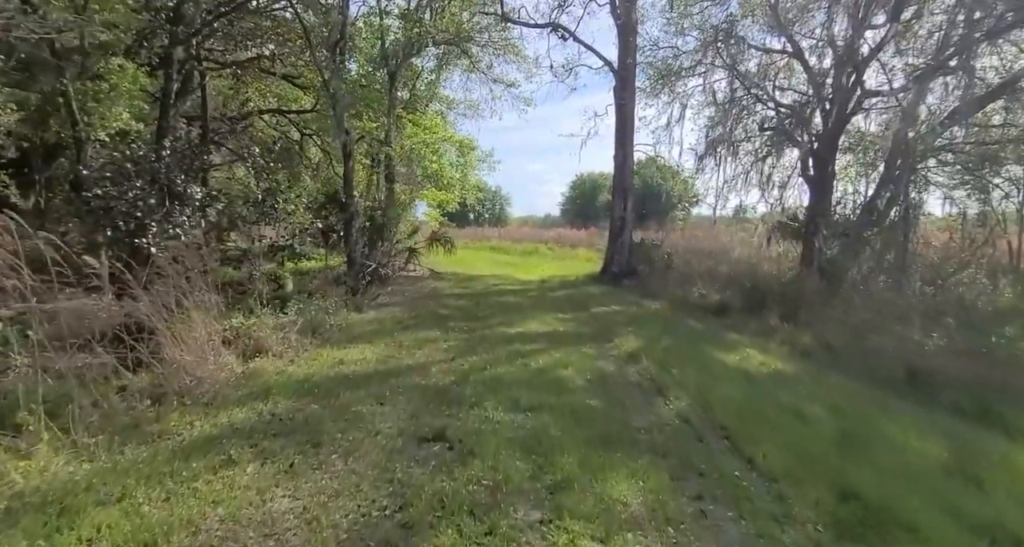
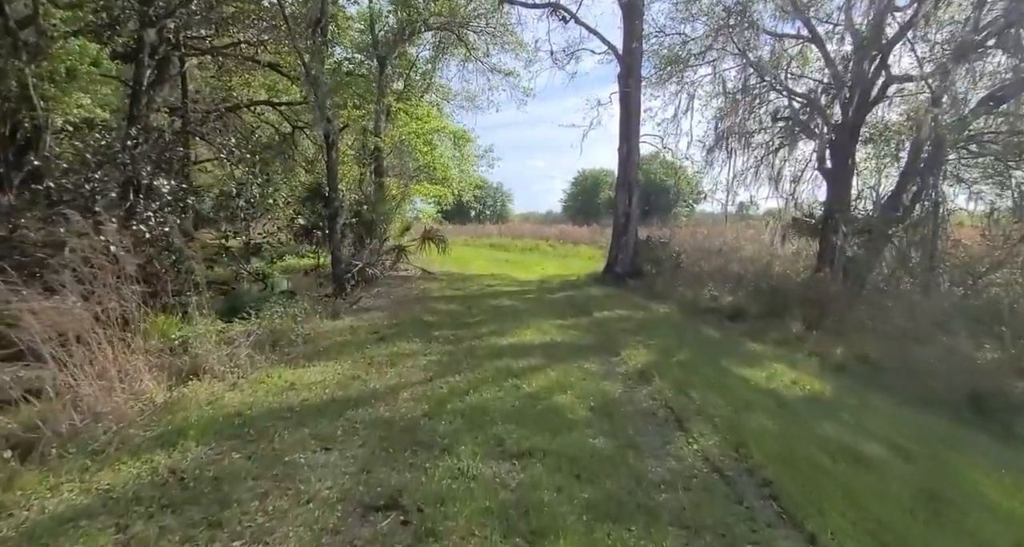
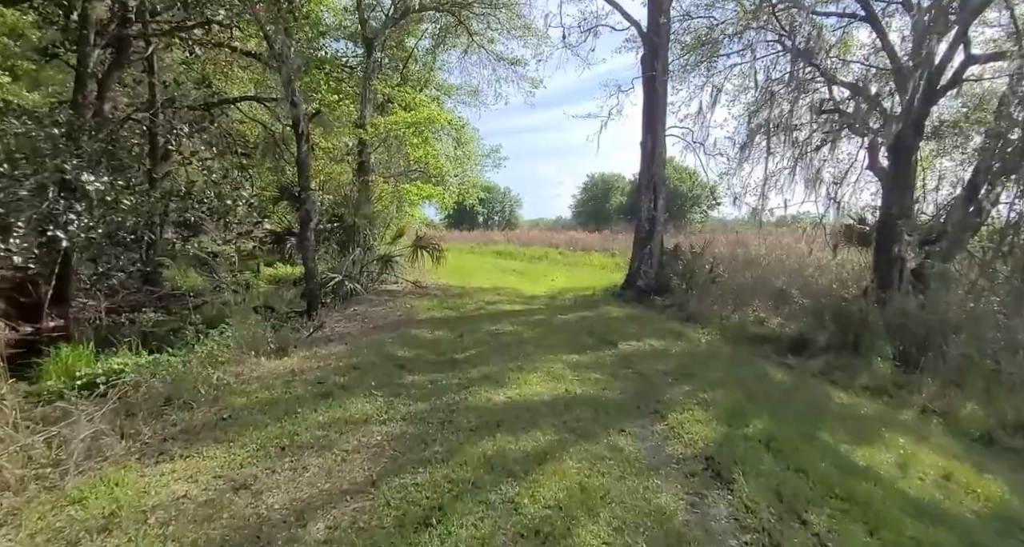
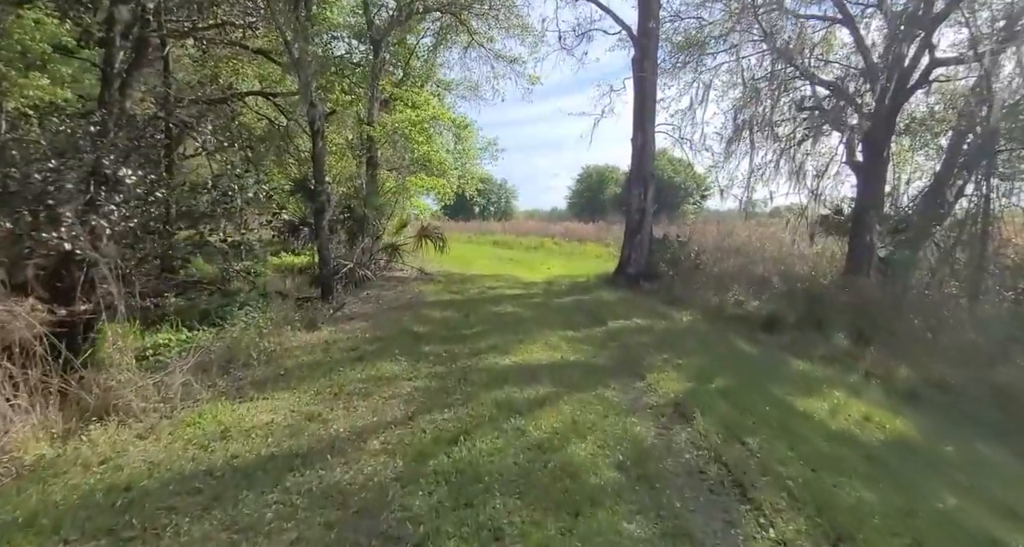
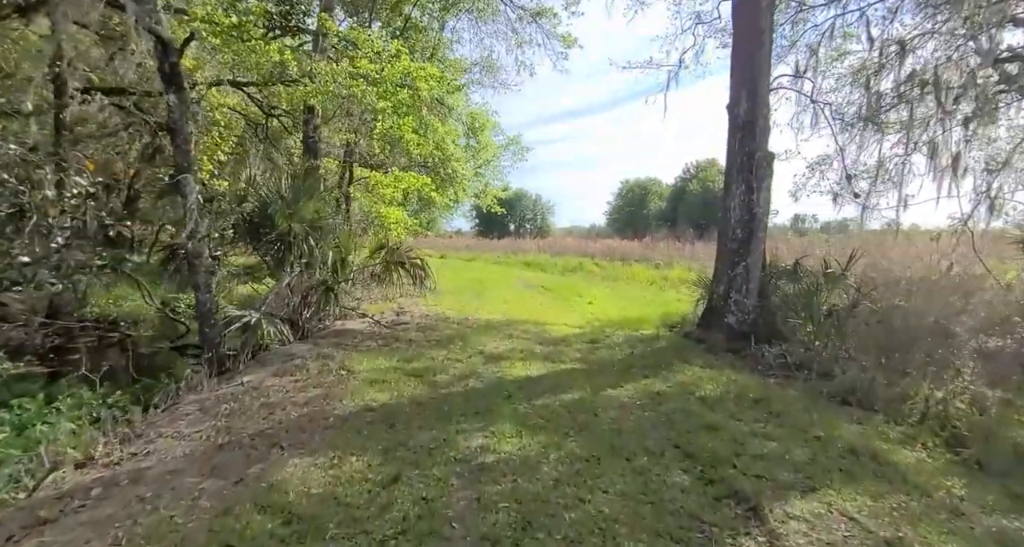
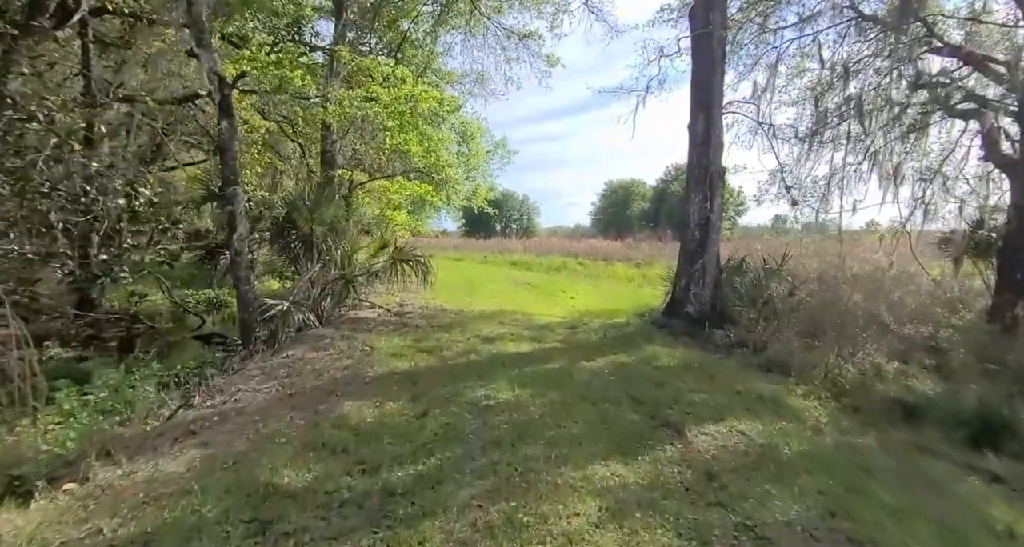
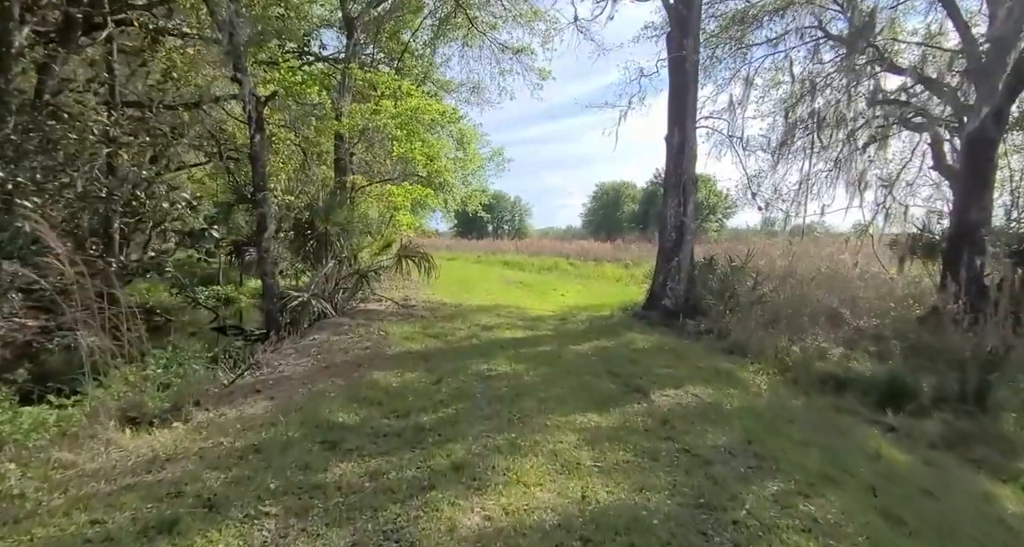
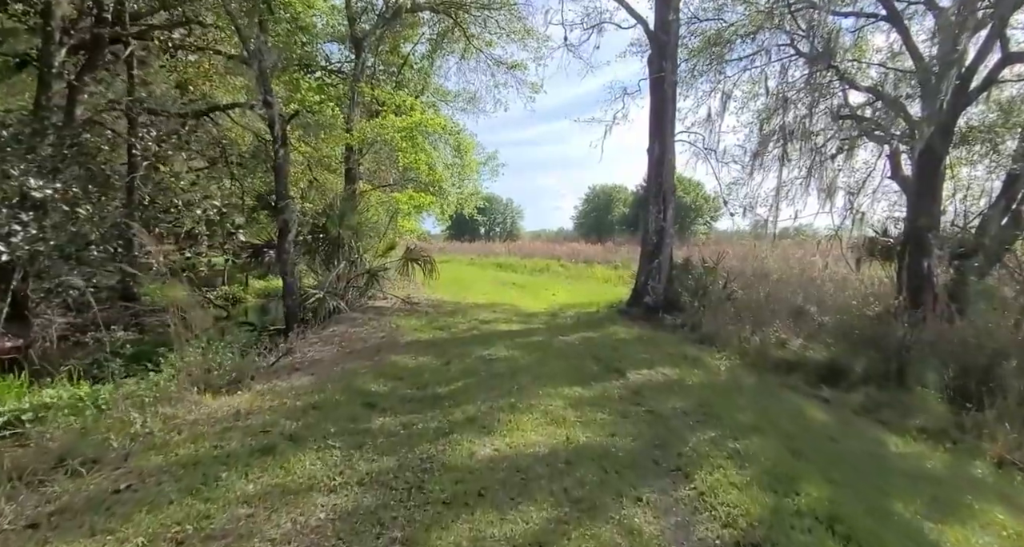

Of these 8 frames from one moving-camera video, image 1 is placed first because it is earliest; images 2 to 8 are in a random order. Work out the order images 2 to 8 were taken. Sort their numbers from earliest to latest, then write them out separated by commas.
2, 4, 3, 8, 7, 6, 5
